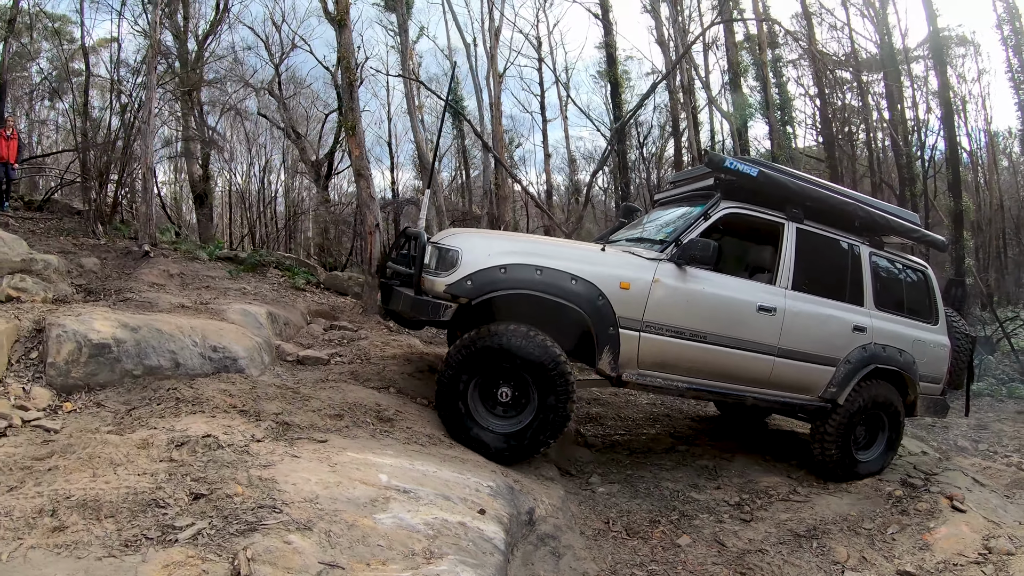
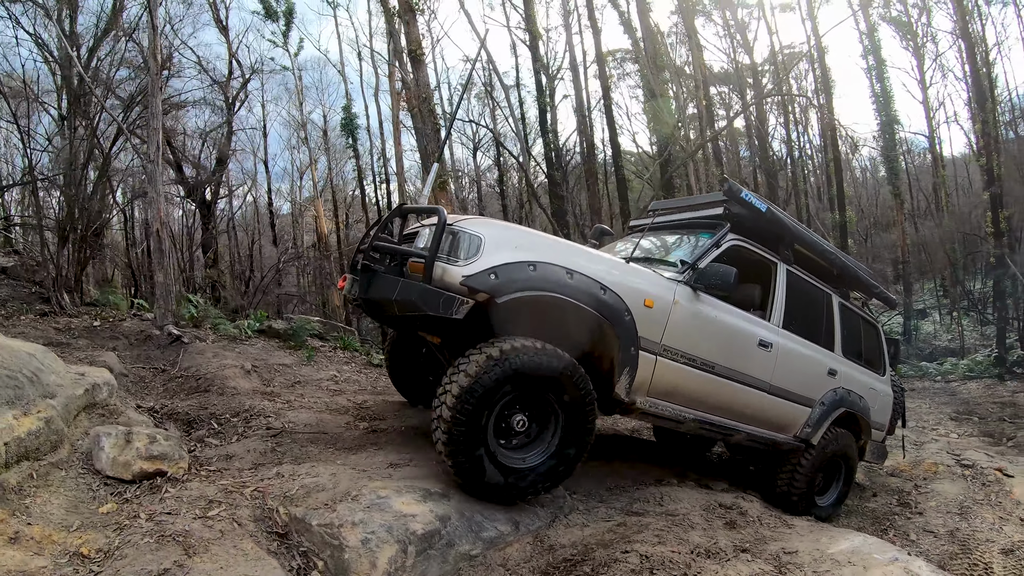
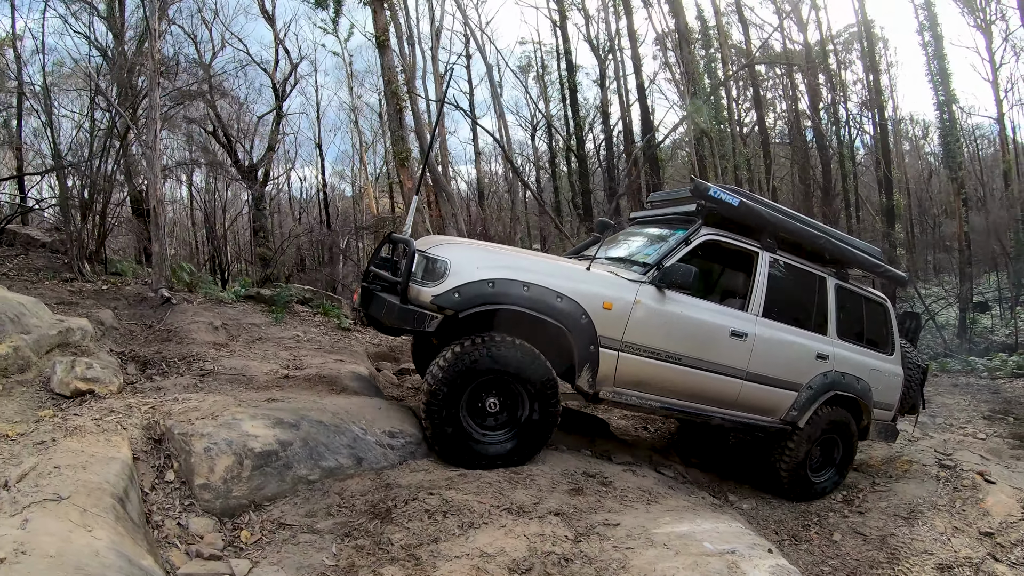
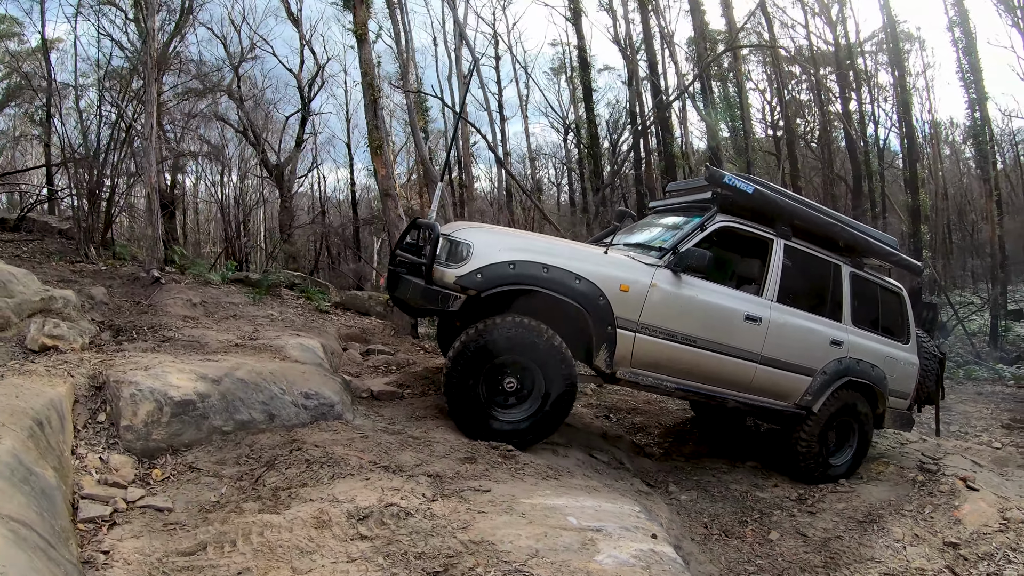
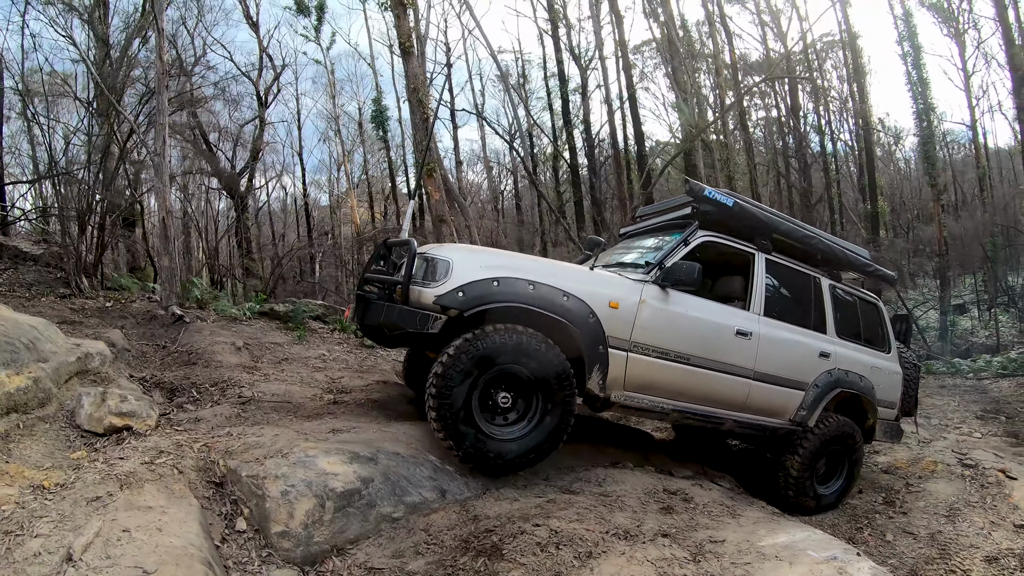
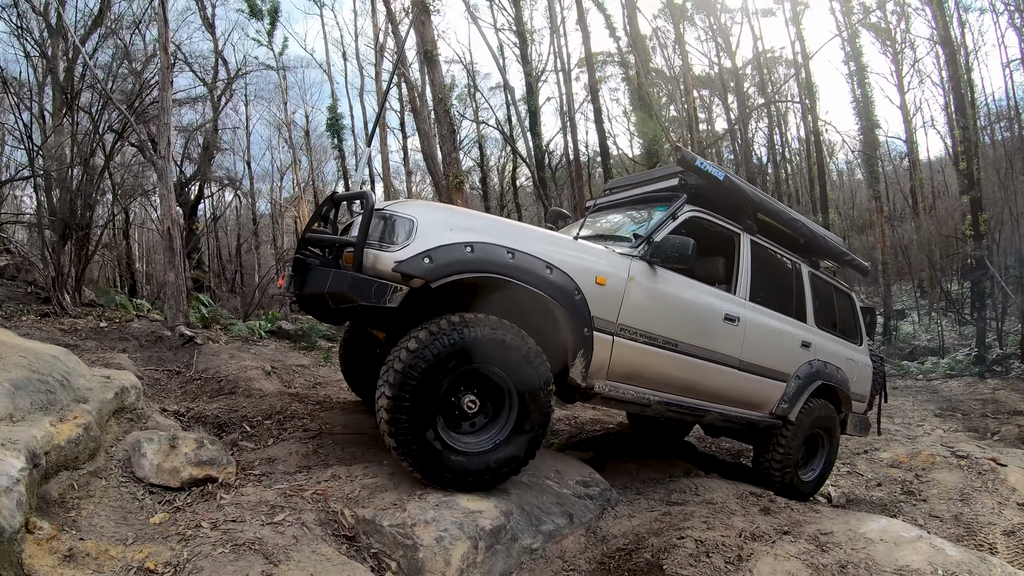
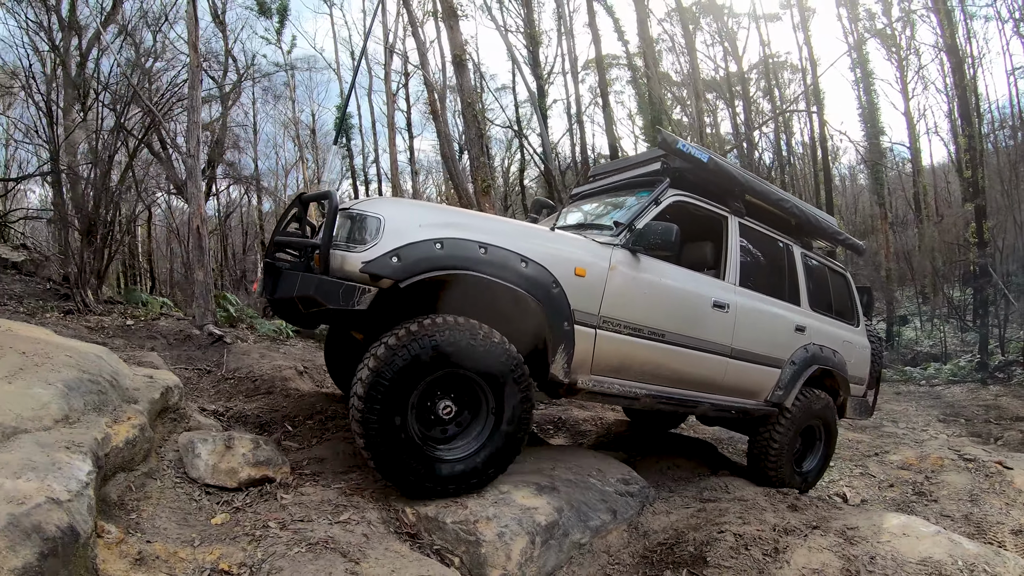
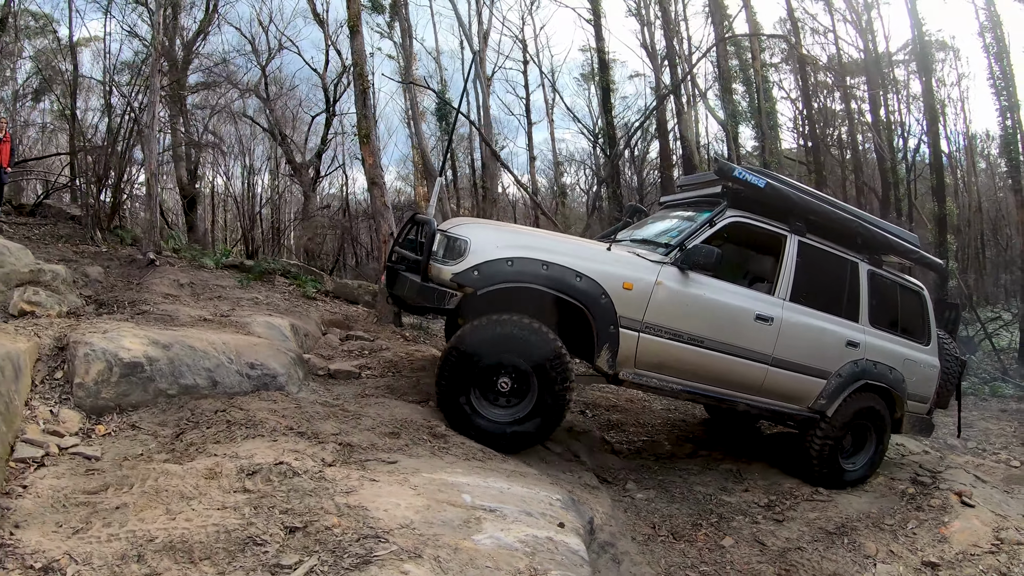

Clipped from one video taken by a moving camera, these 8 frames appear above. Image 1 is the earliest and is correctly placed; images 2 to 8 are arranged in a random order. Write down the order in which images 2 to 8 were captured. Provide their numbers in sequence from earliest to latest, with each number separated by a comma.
8, 4, 3, 5, 2, 6, 7
